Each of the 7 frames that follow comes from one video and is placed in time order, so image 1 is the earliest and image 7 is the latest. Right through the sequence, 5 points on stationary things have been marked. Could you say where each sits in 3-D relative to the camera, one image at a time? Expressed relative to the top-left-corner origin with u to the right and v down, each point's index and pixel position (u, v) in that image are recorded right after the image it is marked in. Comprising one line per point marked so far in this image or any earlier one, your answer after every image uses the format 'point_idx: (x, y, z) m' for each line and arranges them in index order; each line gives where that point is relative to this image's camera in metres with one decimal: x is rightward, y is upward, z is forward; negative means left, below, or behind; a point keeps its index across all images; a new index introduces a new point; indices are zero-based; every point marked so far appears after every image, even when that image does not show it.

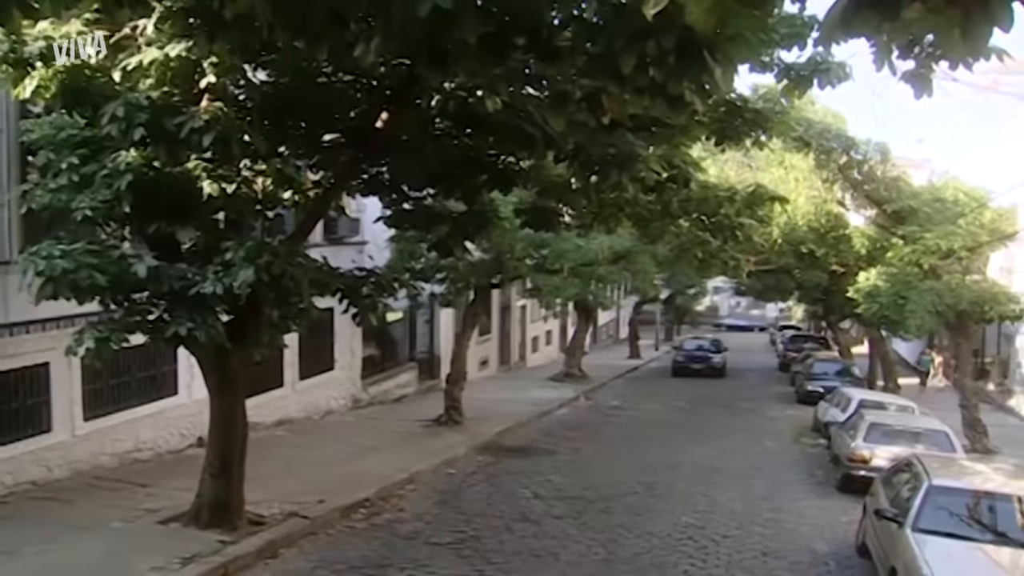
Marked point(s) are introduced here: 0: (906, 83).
0: (+2.8, +1.5, +7.1) m
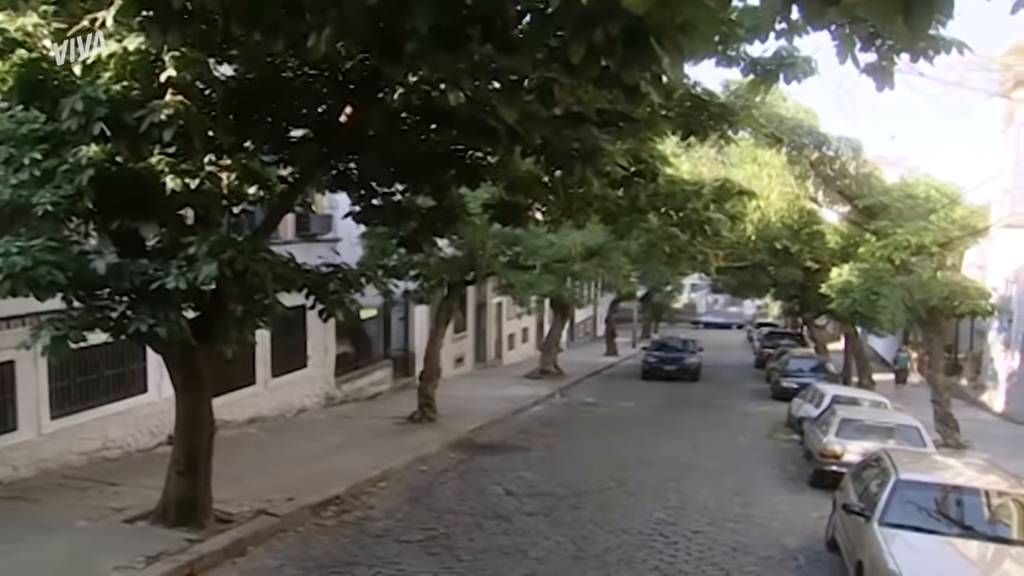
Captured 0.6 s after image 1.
0: (+2.5, +1.5, +7.1) m
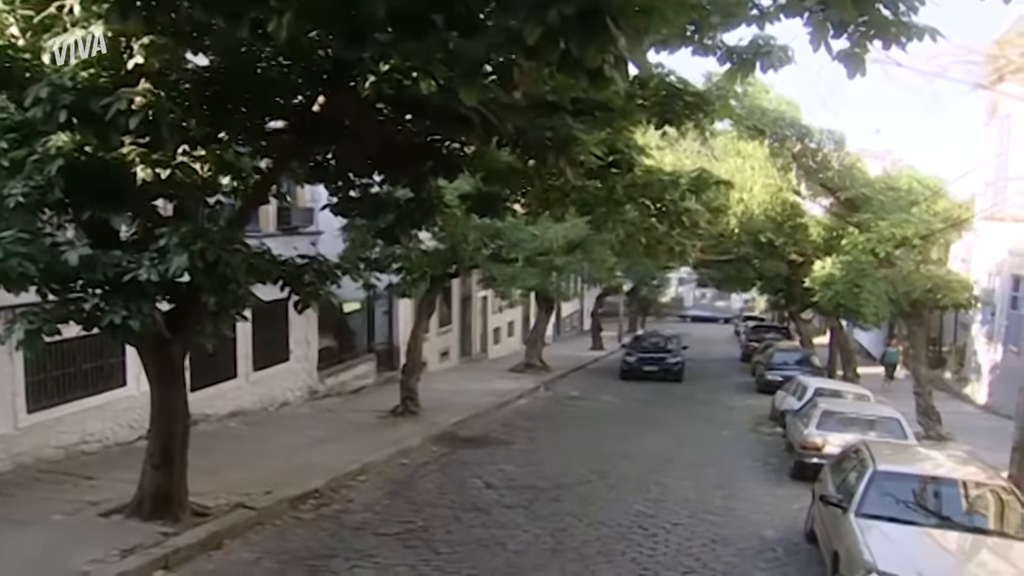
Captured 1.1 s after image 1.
0: (+2.3, +1.6, +7.1) m
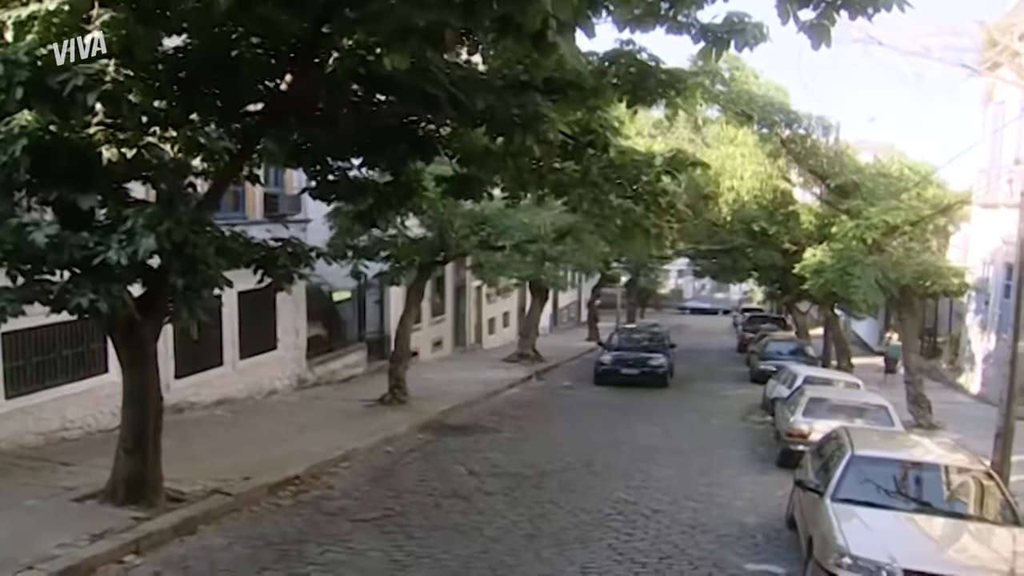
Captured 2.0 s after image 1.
0: (+2.0, +1.7, +6.9) m
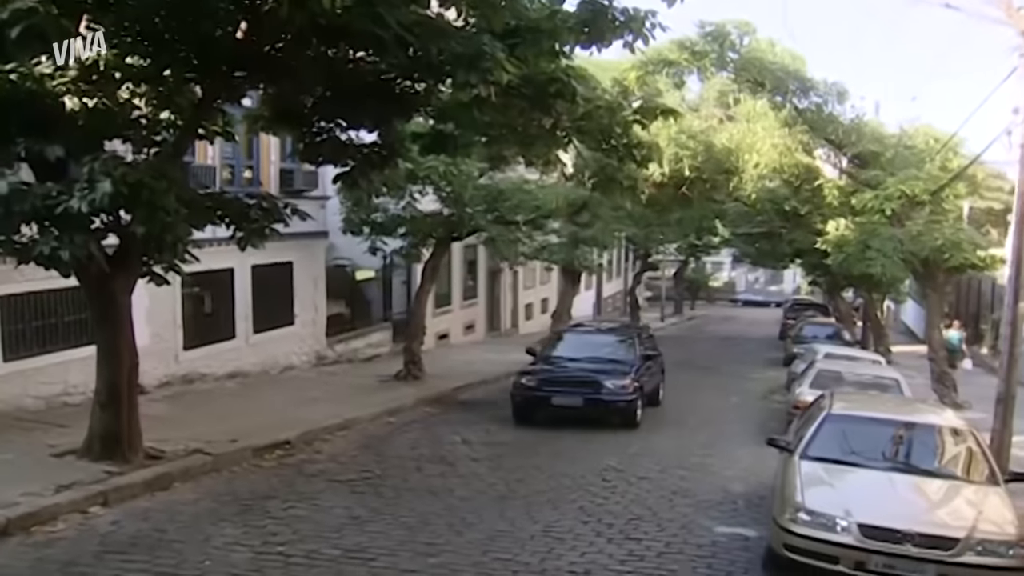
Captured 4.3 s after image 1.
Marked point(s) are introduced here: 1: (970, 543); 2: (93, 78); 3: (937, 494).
0: (+1.5, +2.2, +6.6) m
1: (+3.4, -1.9, +7.5) m
2: (-4.4, +2.2, +10.7) m
3: (+3.6, -1.8, +8.8) m
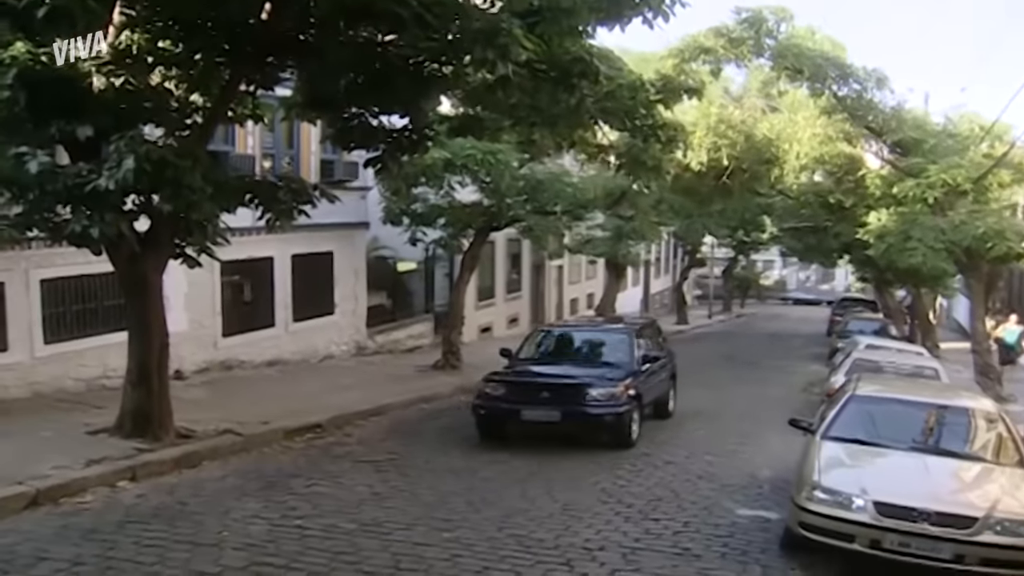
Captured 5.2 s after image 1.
0: (+1.5, +2.4, +6.5) m
1: (+3.5, -1.7, +7.3) m
2: (-4.2, +2.4, +10.9) m
3: (+3.7, -1.6, +8.6) m
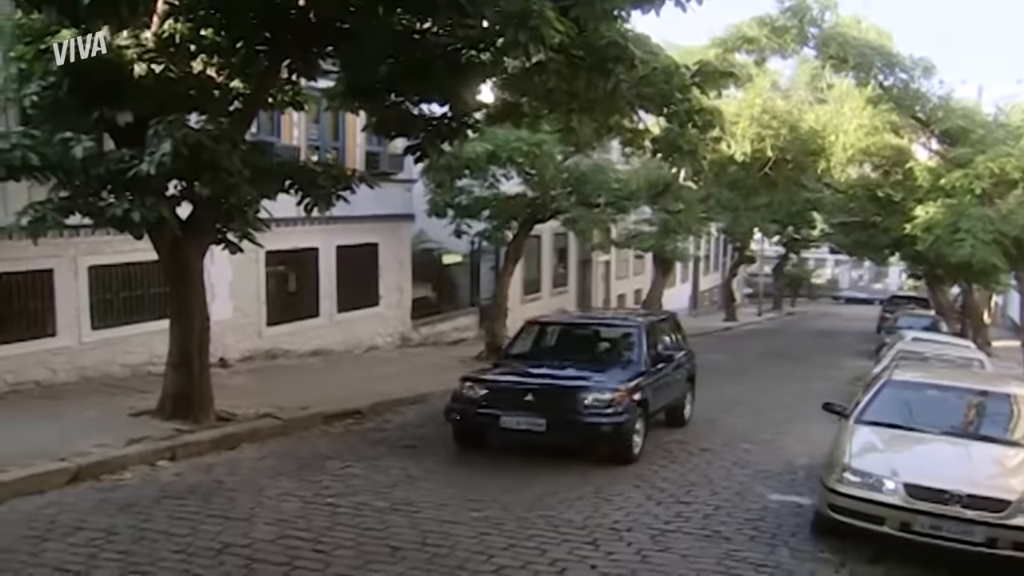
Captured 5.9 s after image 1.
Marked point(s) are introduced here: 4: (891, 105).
0: (+1.7, +2.5, +6.5) m
1: (+3.6, -1.5, +7.2) m
2: (-3.8, +2.6, +11.1) m
3: (+4.0, -1.4, +8.4) m
4: (+7.2, +3.4, +19.1) m
